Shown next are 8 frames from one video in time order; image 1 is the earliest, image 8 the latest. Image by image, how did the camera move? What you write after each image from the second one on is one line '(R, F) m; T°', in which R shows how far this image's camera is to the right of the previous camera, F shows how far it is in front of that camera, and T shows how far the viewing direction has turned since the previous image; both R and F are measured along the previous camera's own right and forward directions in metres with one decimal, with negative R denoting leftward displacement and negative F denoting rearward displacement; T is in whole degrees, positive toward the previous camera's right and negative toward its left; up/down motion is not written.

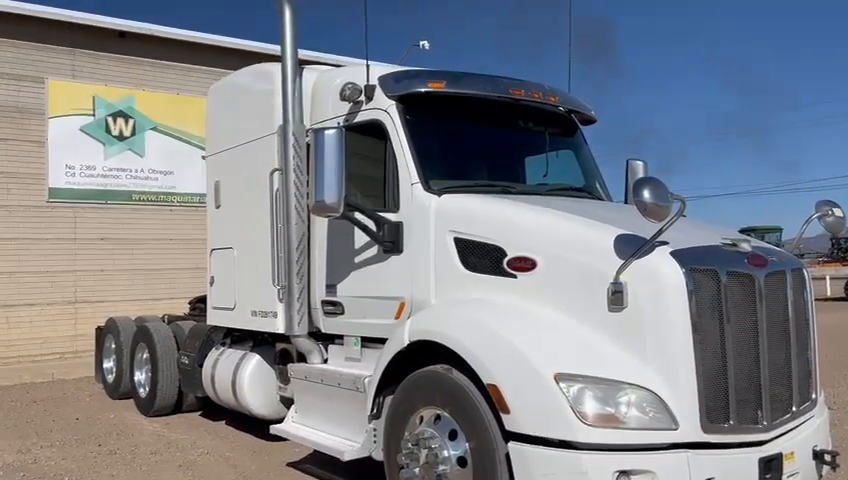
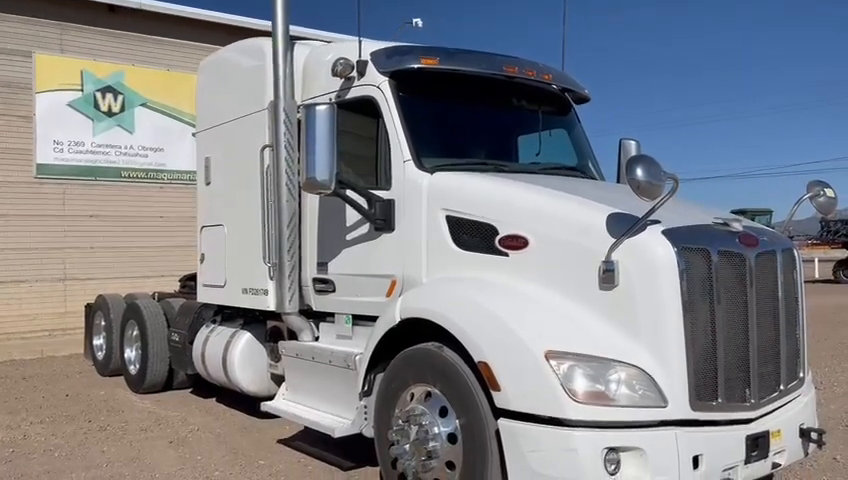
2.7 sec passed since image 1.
(0.0, 0.0) m; +1°
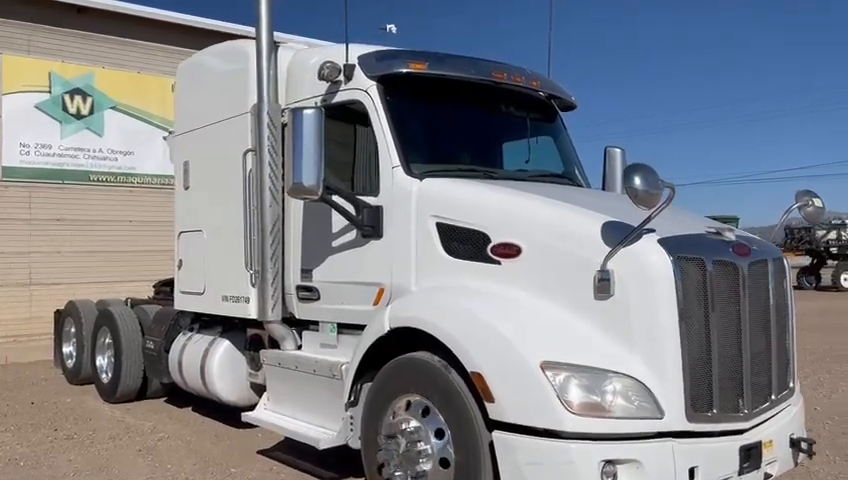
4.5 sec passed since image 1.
(-0.1, +0.1) m; +2°
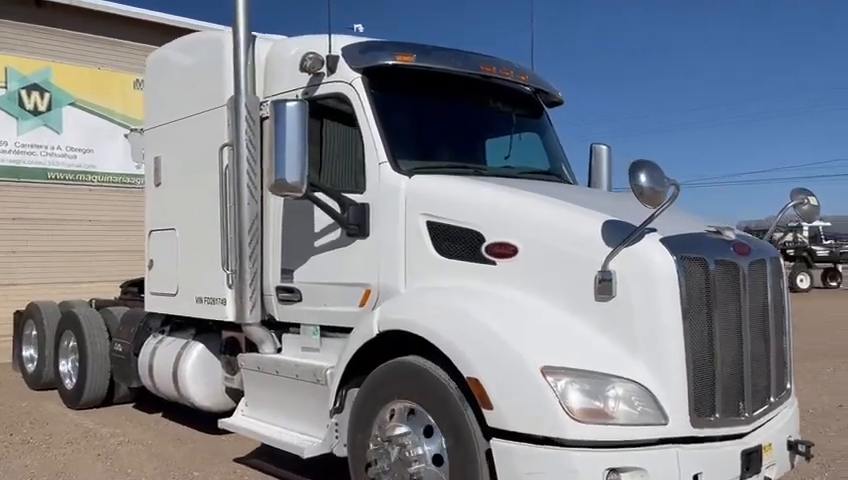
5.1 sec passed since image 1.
(-0.1, +0.2) m; +3°
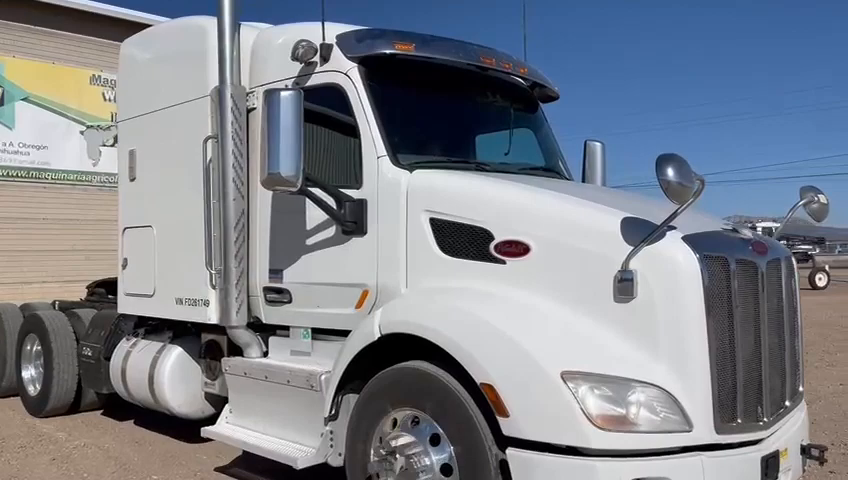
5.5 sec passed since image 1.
(-0.2, +0.2) m; +3°
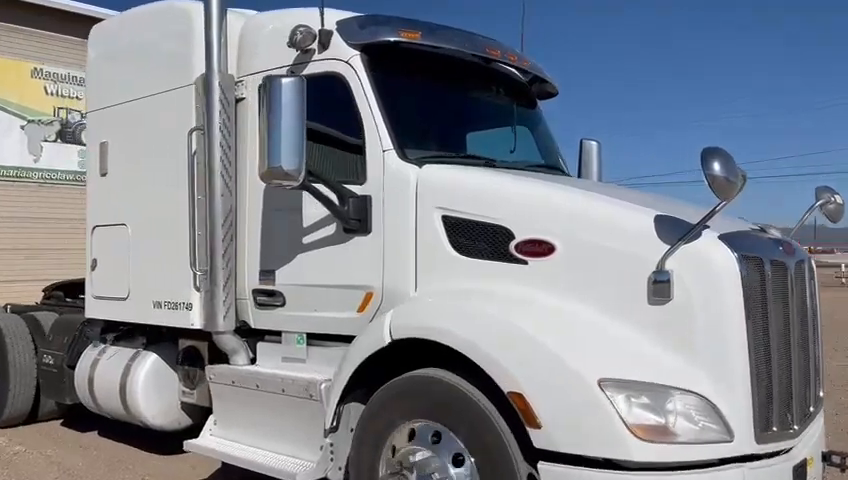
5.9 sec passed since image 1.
(-0.3, +0.3) m; +4°
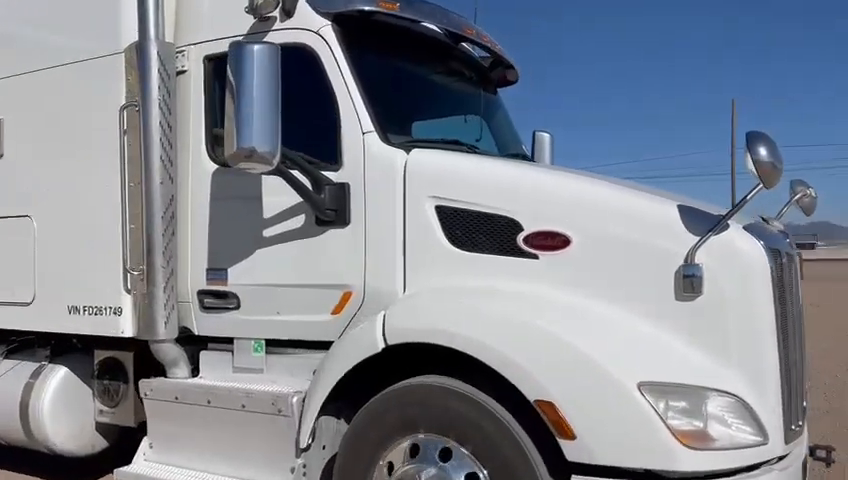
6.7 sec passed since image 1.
(-0.6, +0.5) m; +10°
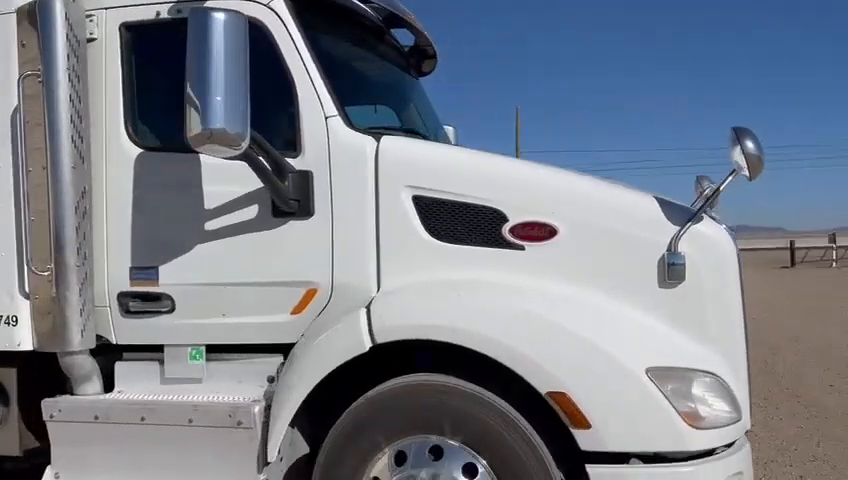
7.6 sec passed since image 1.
(-0.8, +0.3) m; +15°
